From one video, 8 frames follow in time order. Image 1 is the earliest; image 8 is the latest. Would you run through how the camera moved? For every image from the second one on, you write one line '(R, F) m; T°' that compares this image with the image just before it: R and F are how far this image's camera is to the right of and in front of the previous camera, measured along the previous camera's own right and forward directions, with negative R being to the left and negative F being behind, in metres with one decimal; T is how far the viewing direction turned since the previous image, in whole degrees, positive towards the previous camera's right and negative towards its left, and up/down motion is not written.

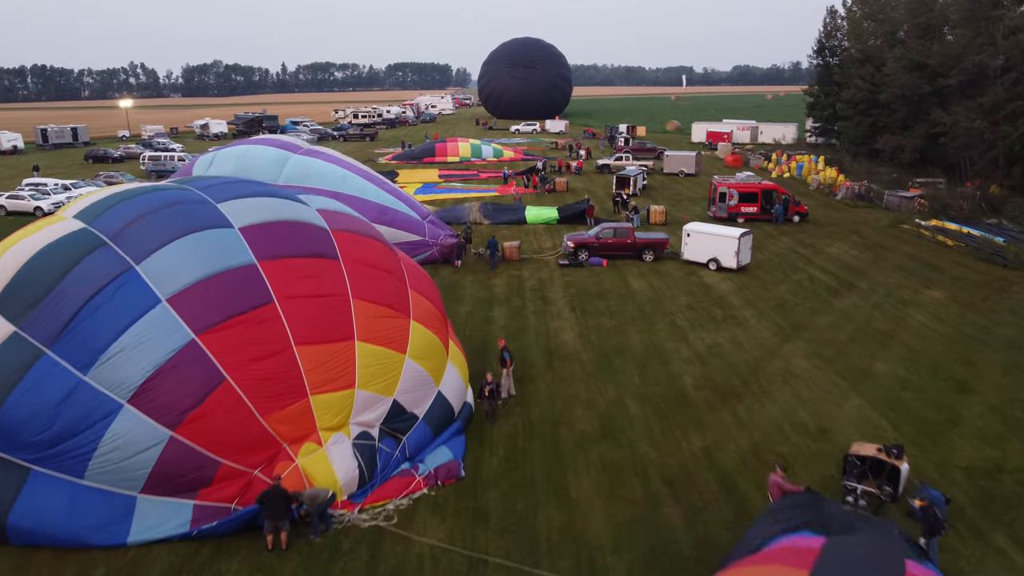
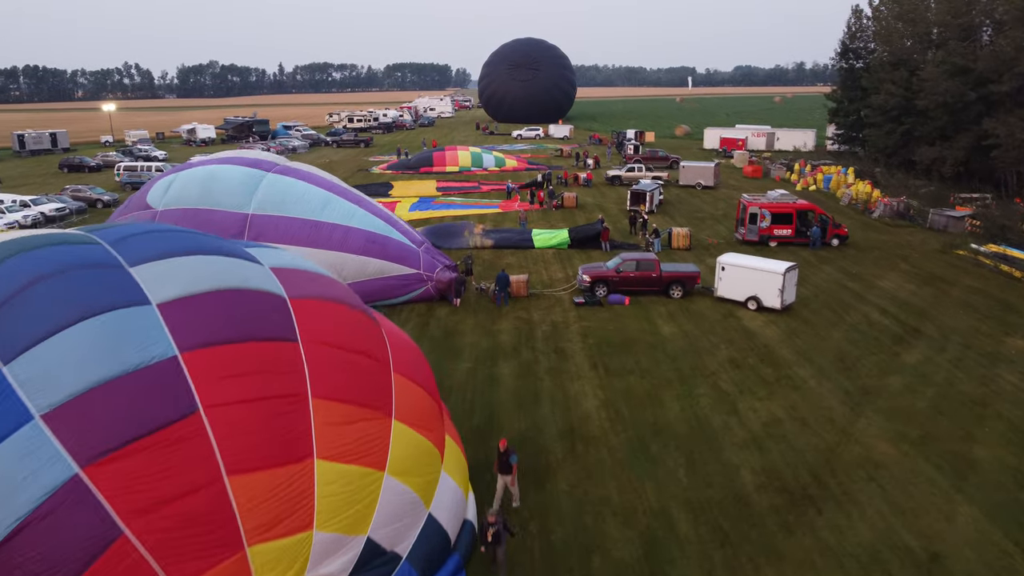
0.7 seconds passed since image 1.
(-0.2, +3.2) m; 0°
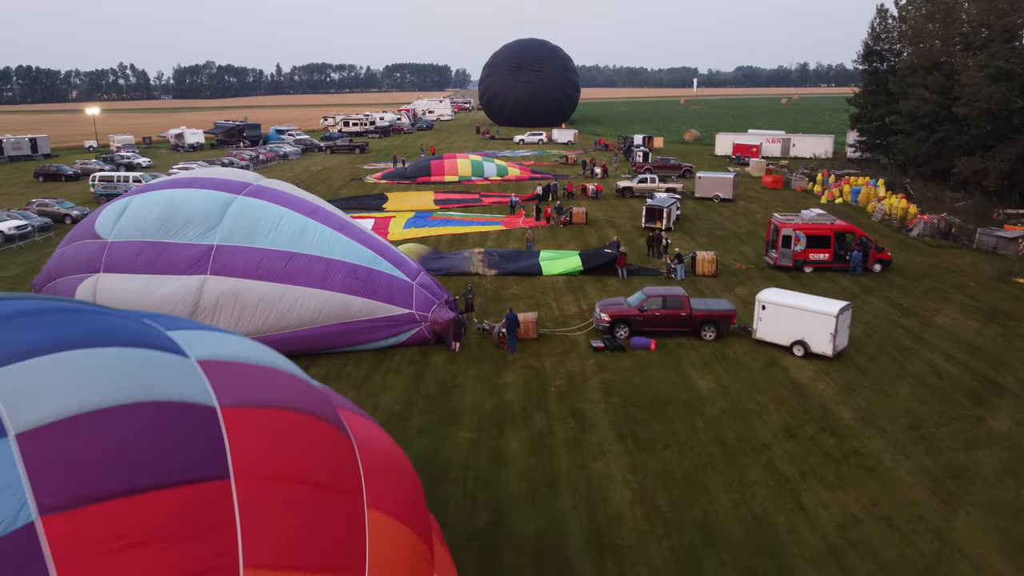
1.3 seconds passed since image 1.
(-0.2, +2.8) m; 0°
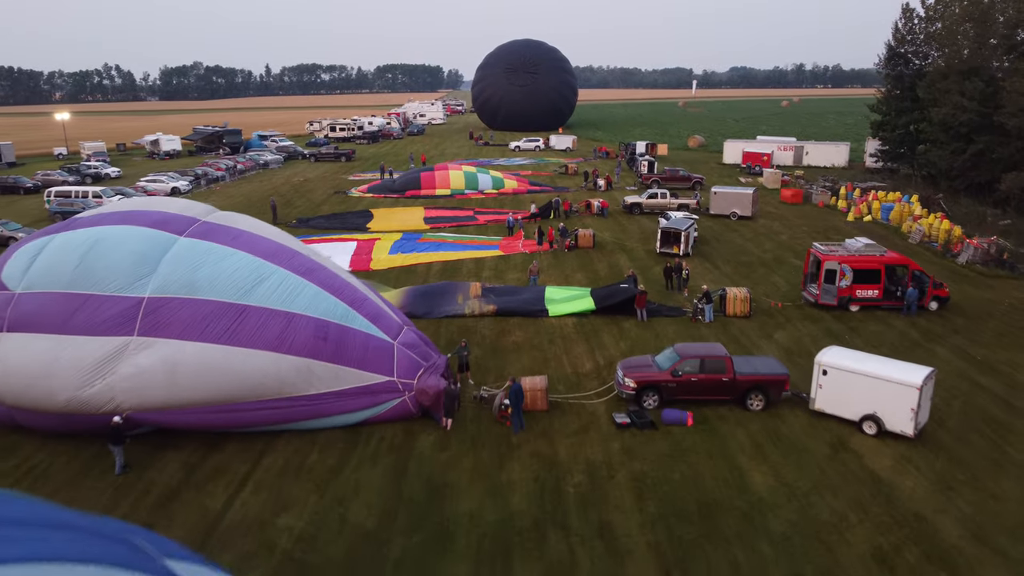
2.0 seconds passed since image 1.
(-0.2, +3.3) m; 0°
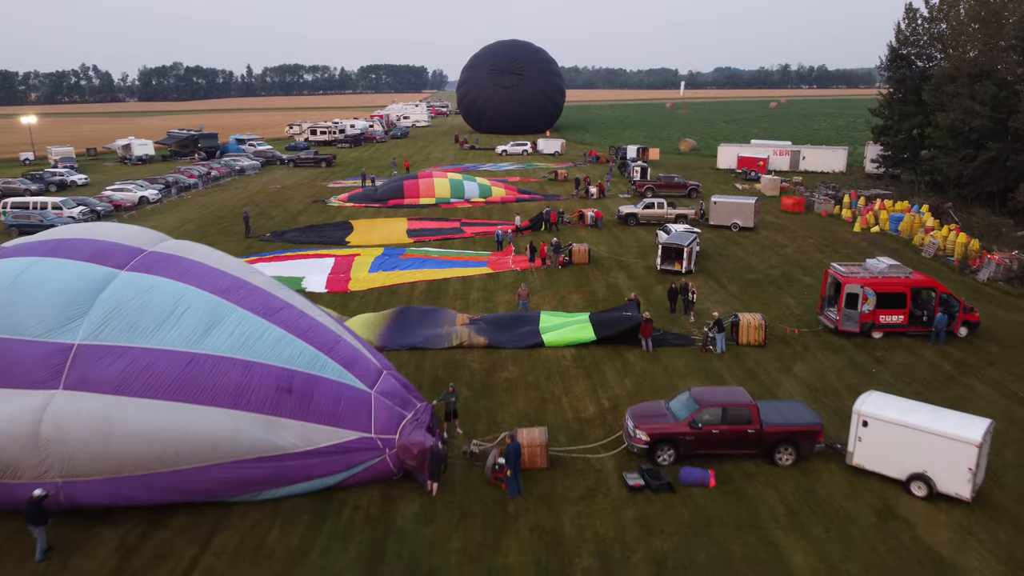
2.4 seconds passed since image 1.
(-0.1, +1.9) m; +1°
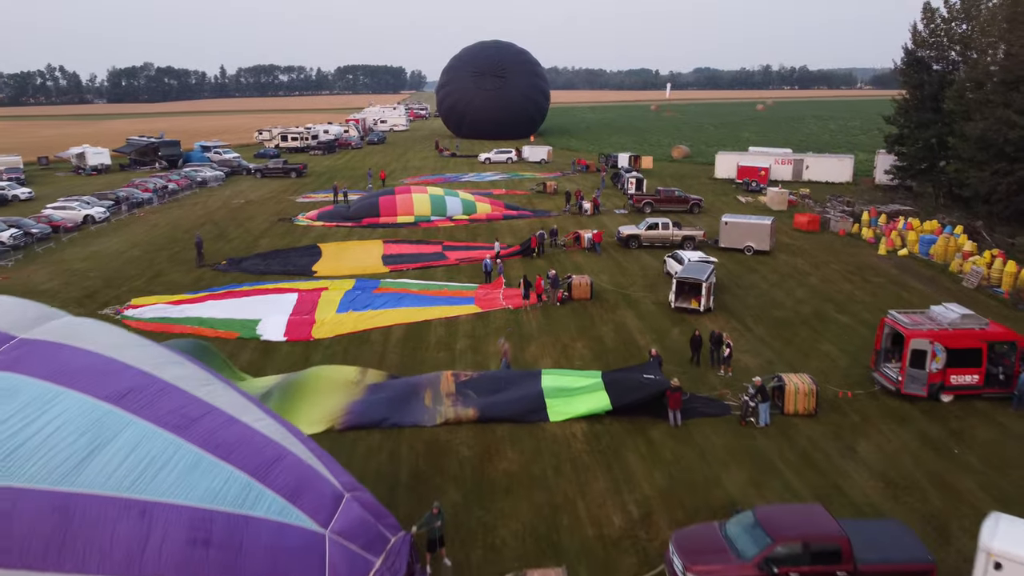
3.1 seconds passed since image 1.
(-0.3, +3.4) m; +1°
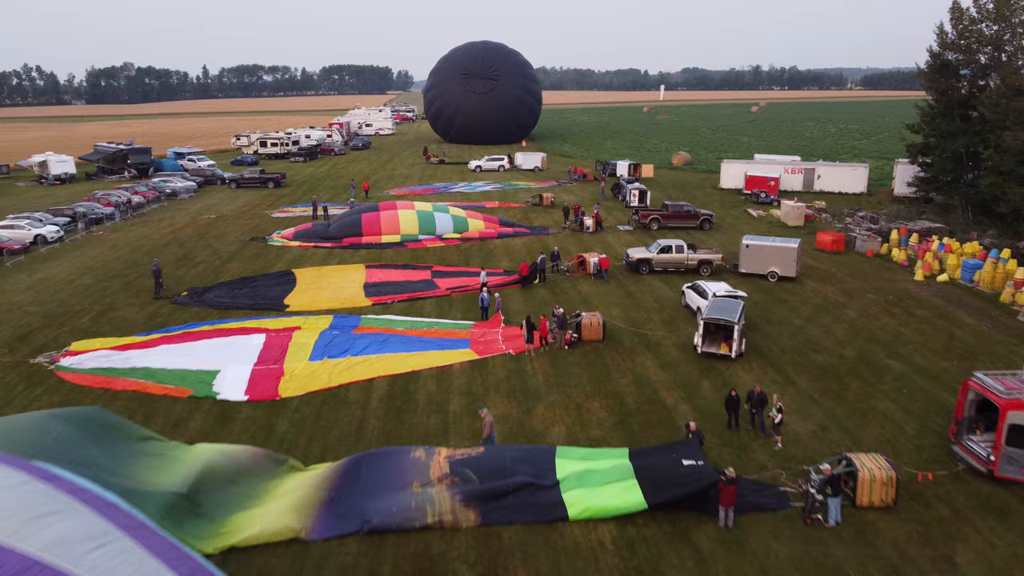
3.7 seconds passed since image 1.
(-0.3, +3.0) m; +1°
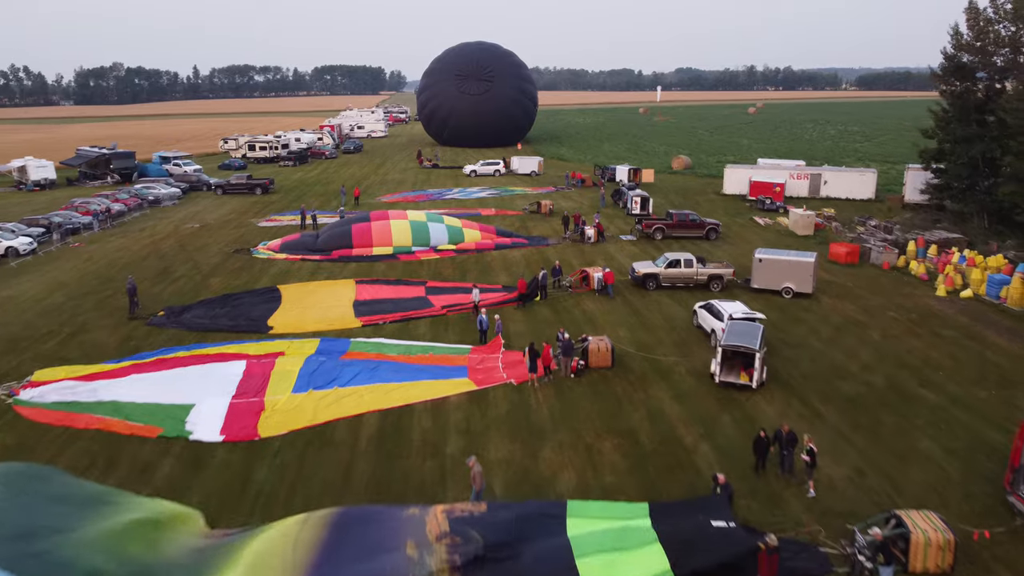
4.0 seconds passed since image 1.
(-0.2, +1.5) m; 0°
